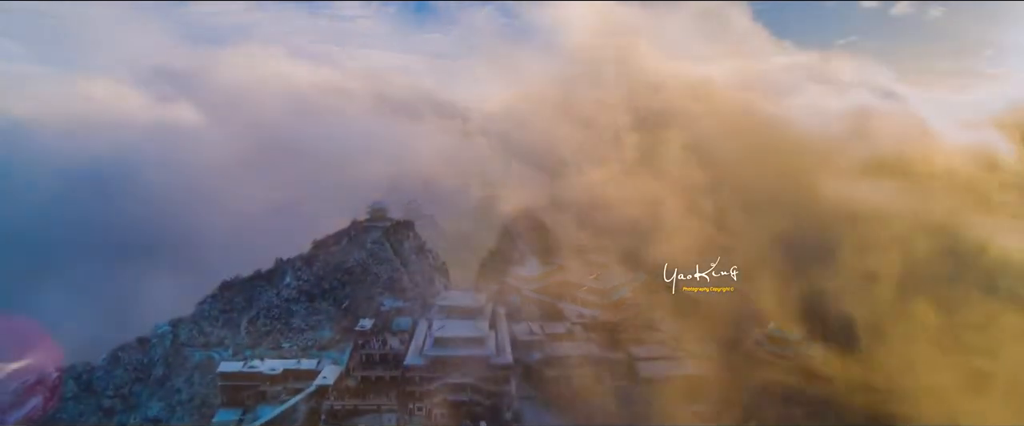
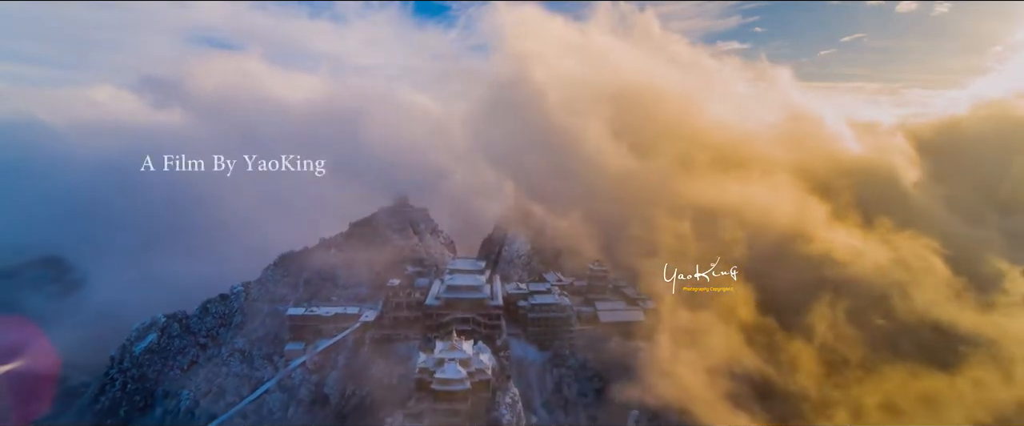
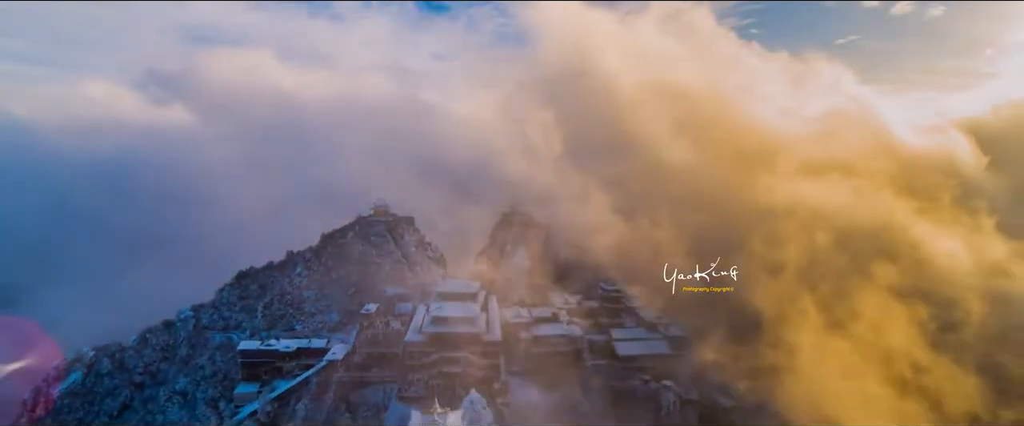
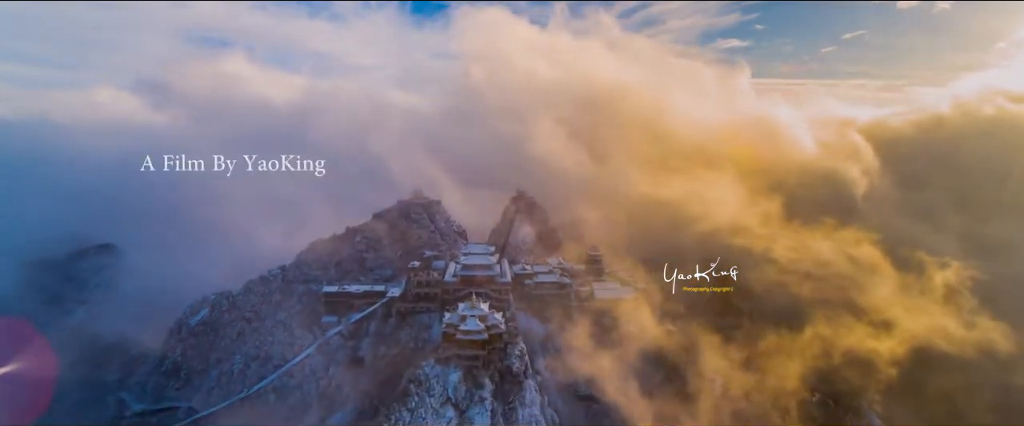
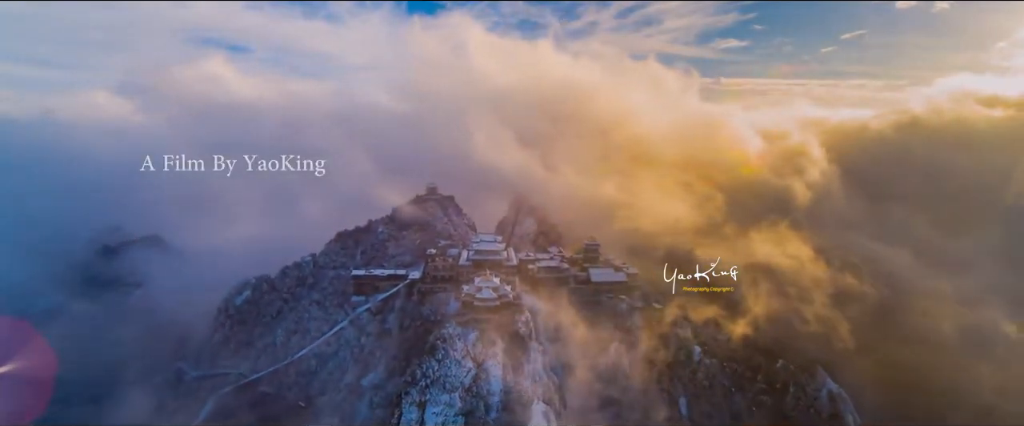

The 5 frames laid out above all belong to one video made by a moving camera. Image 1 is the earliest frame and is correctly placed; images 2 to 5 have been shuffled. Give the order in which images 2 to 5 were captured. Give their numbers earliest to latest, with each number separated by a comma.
3, 2, 4, 5
